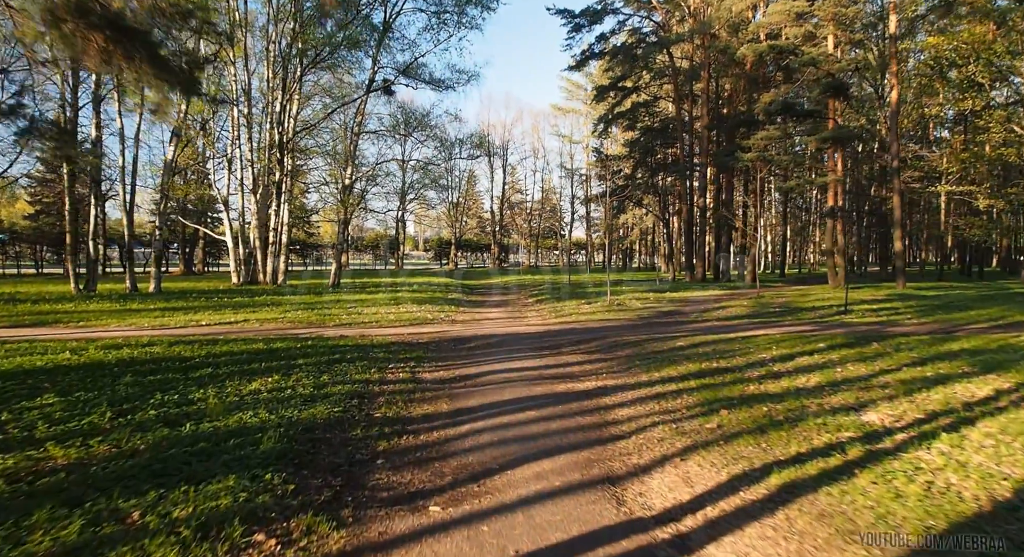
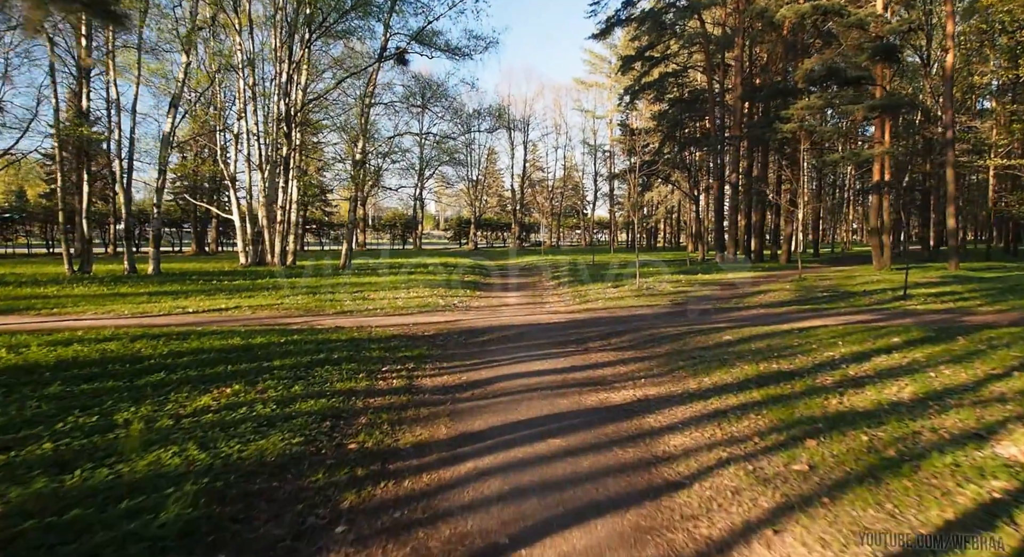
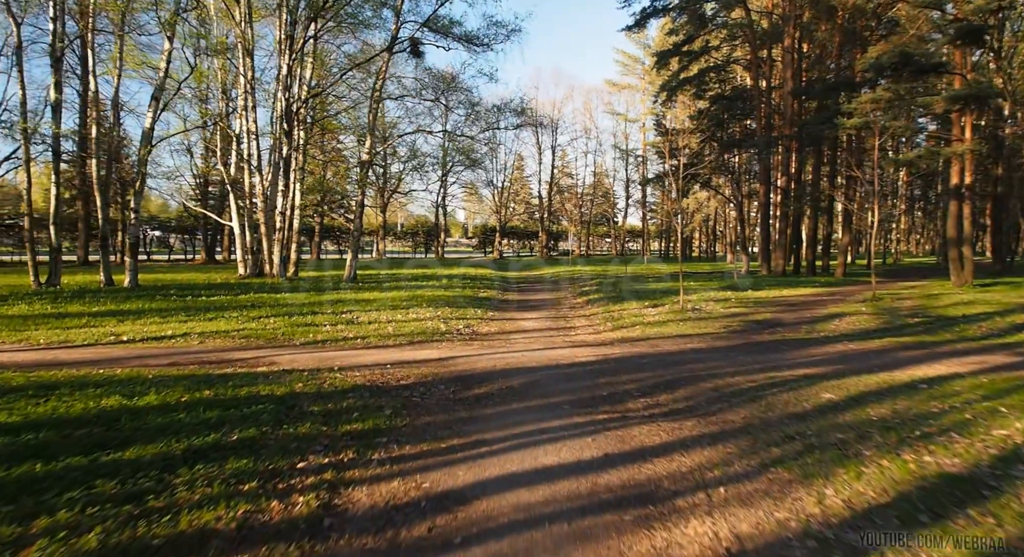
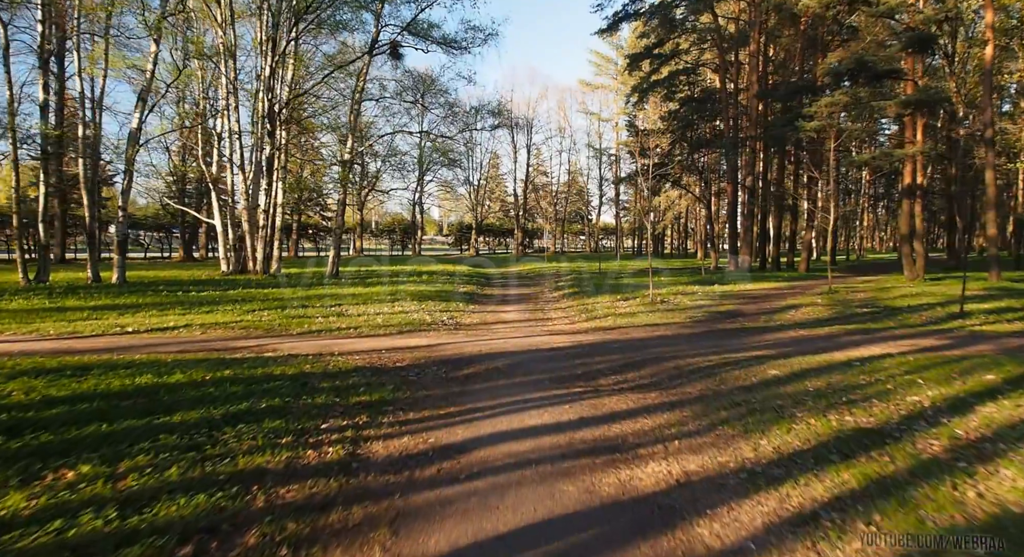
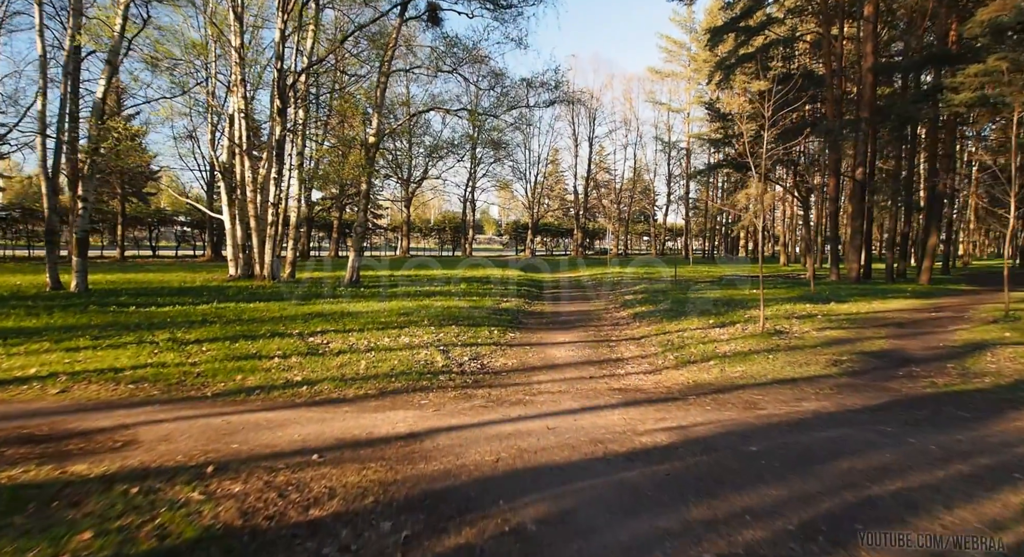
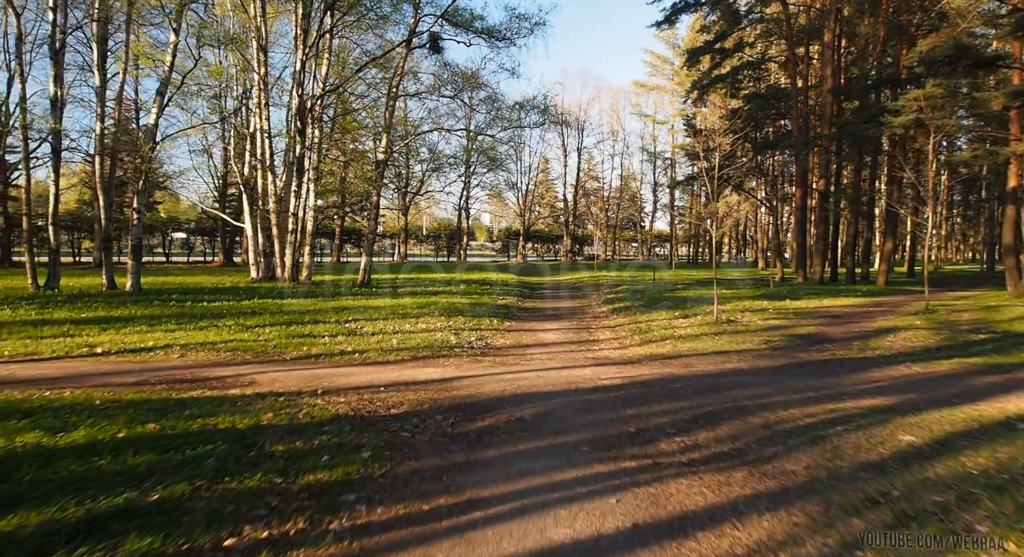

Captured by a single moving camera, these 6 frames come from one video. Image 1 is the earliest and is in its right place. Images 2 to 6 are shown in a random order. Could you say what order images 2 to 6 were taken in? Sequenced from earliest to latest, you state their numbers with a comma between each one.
2, 4, 3, 6, 5
